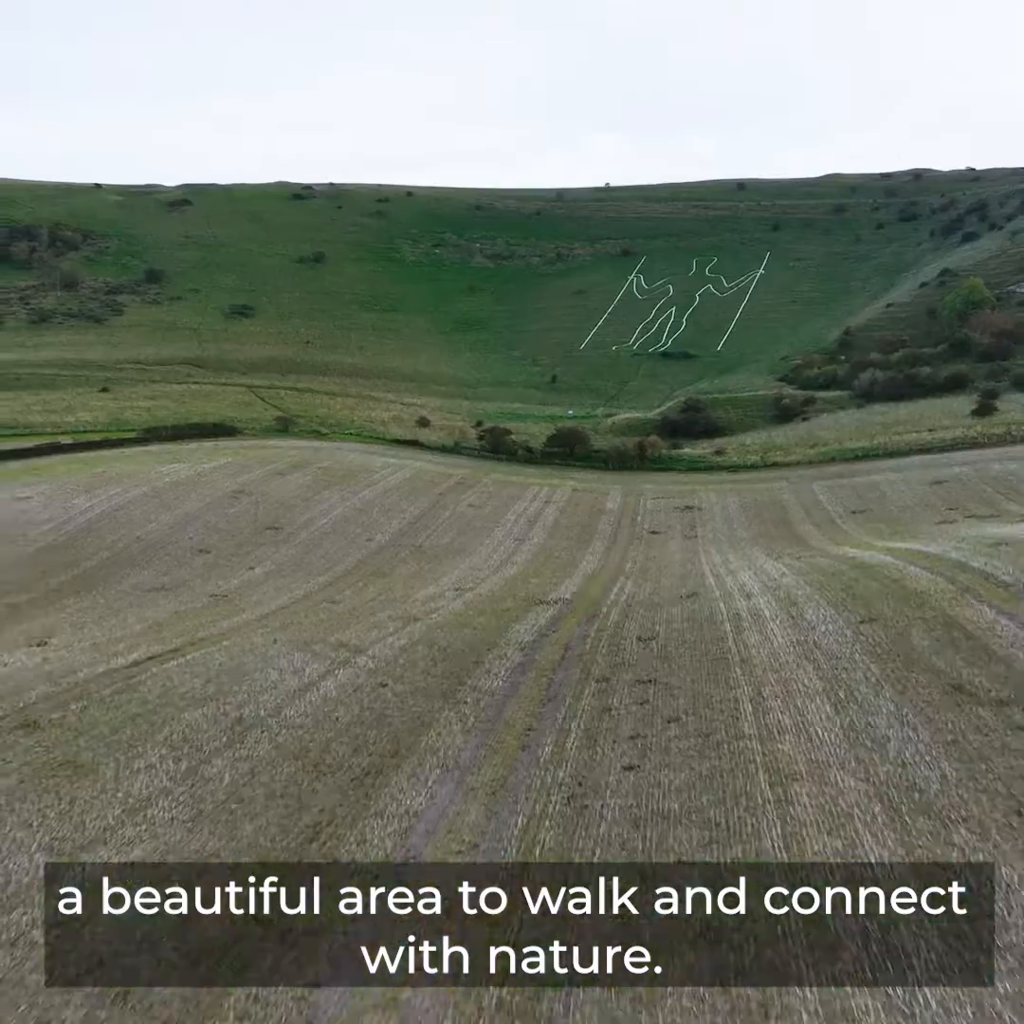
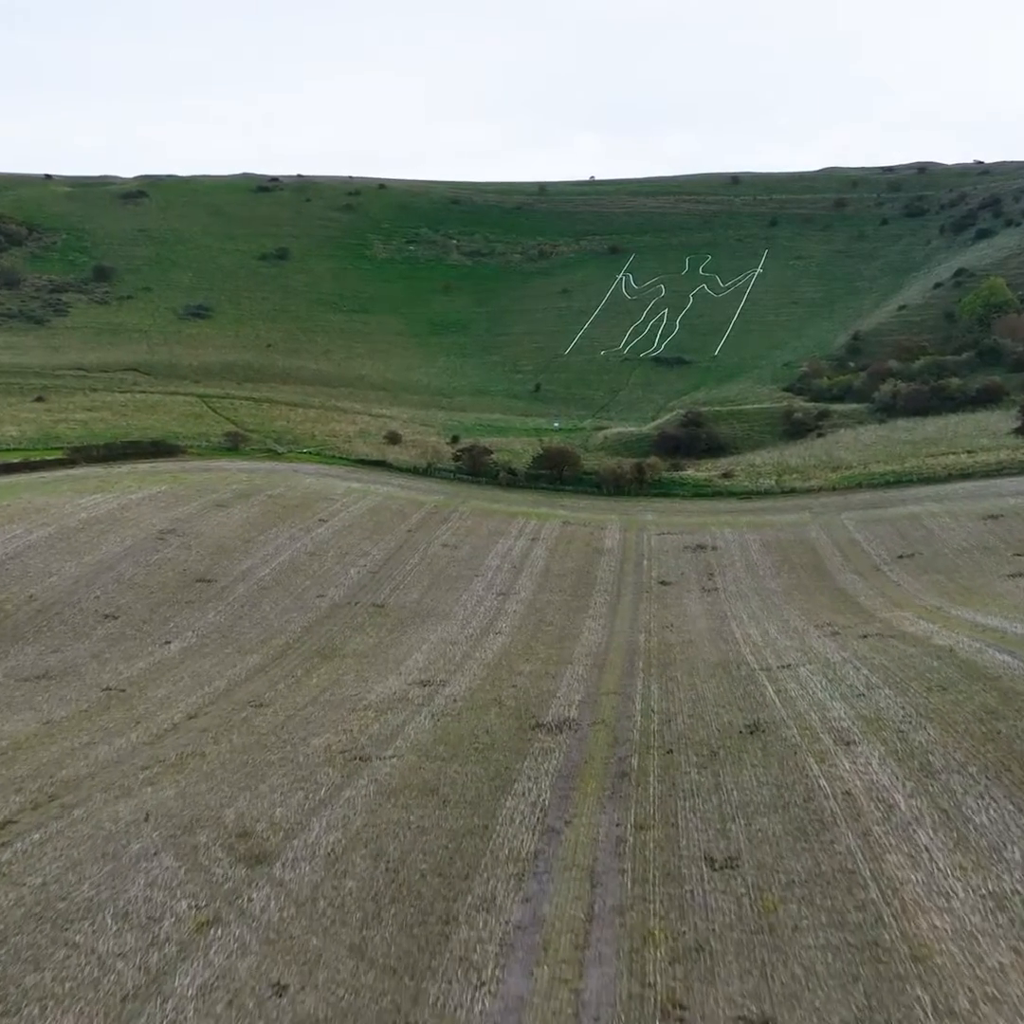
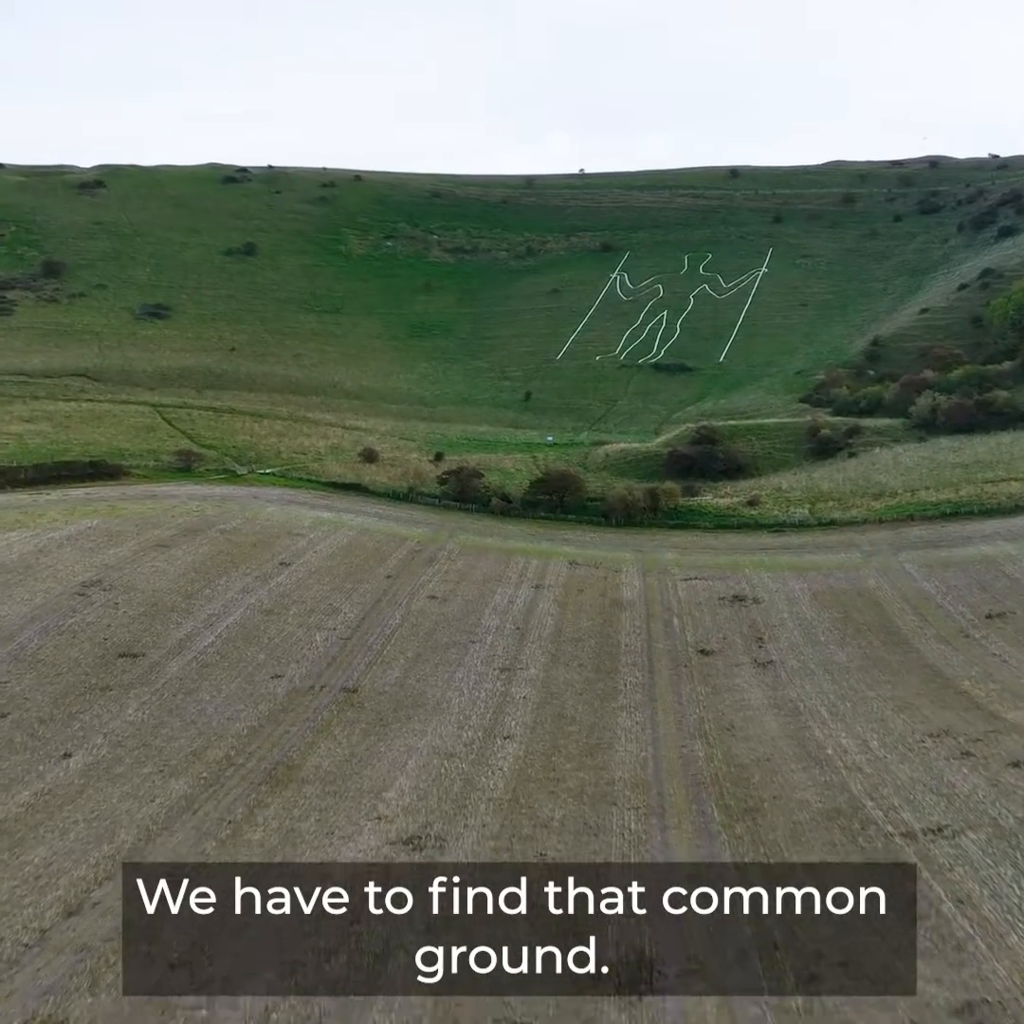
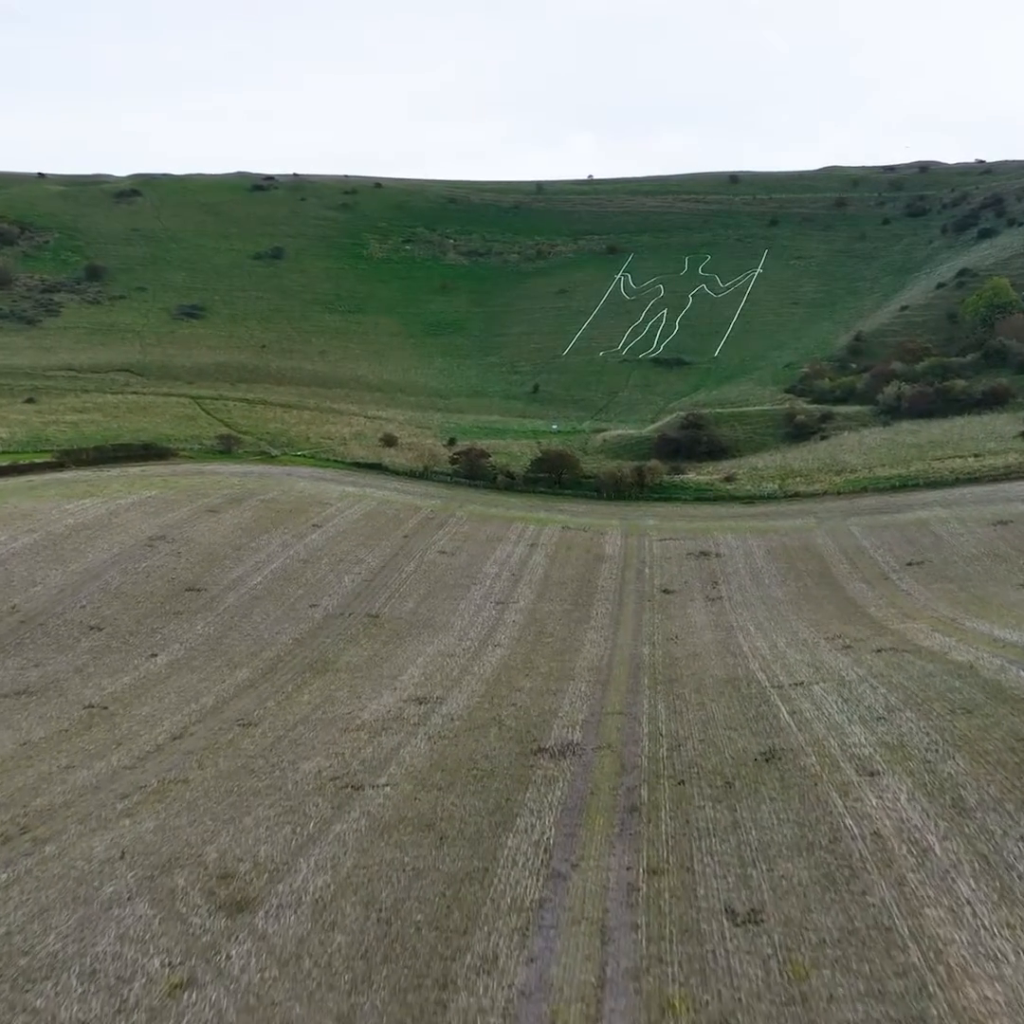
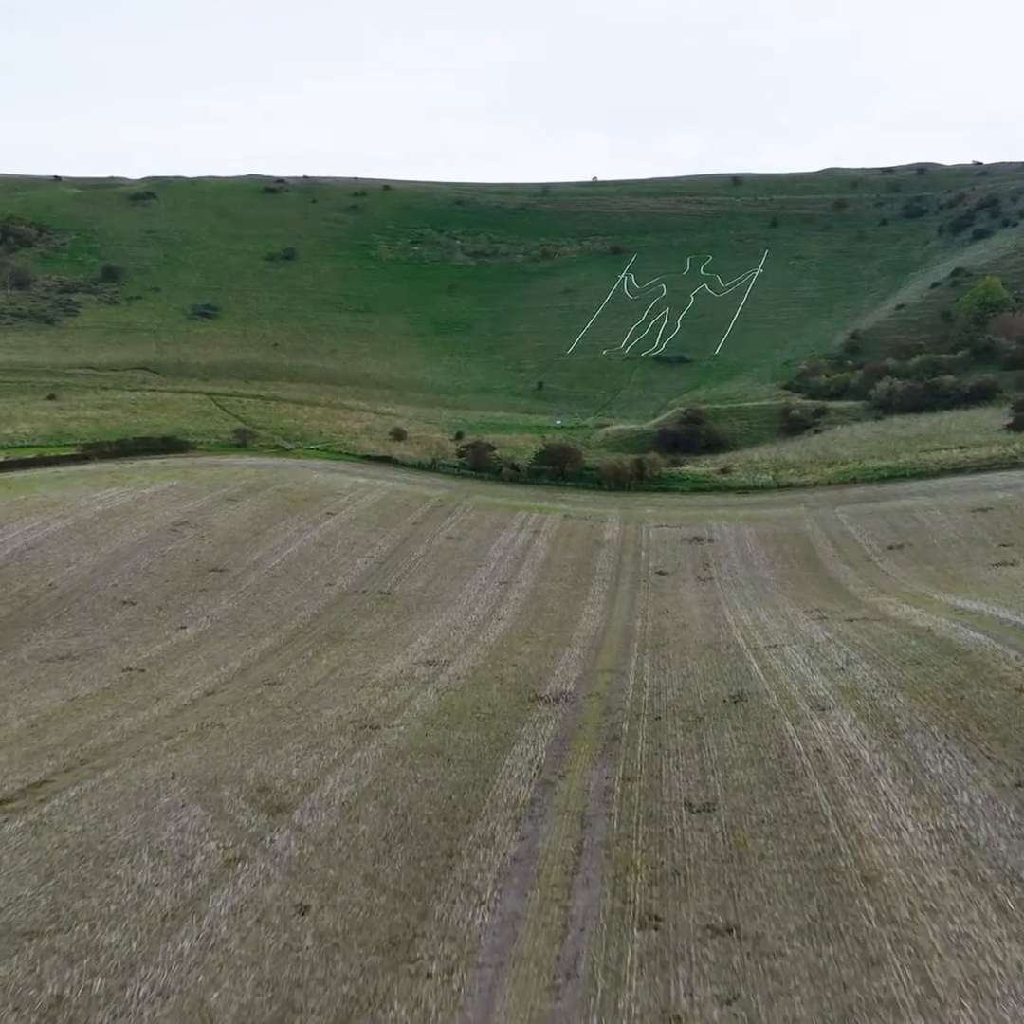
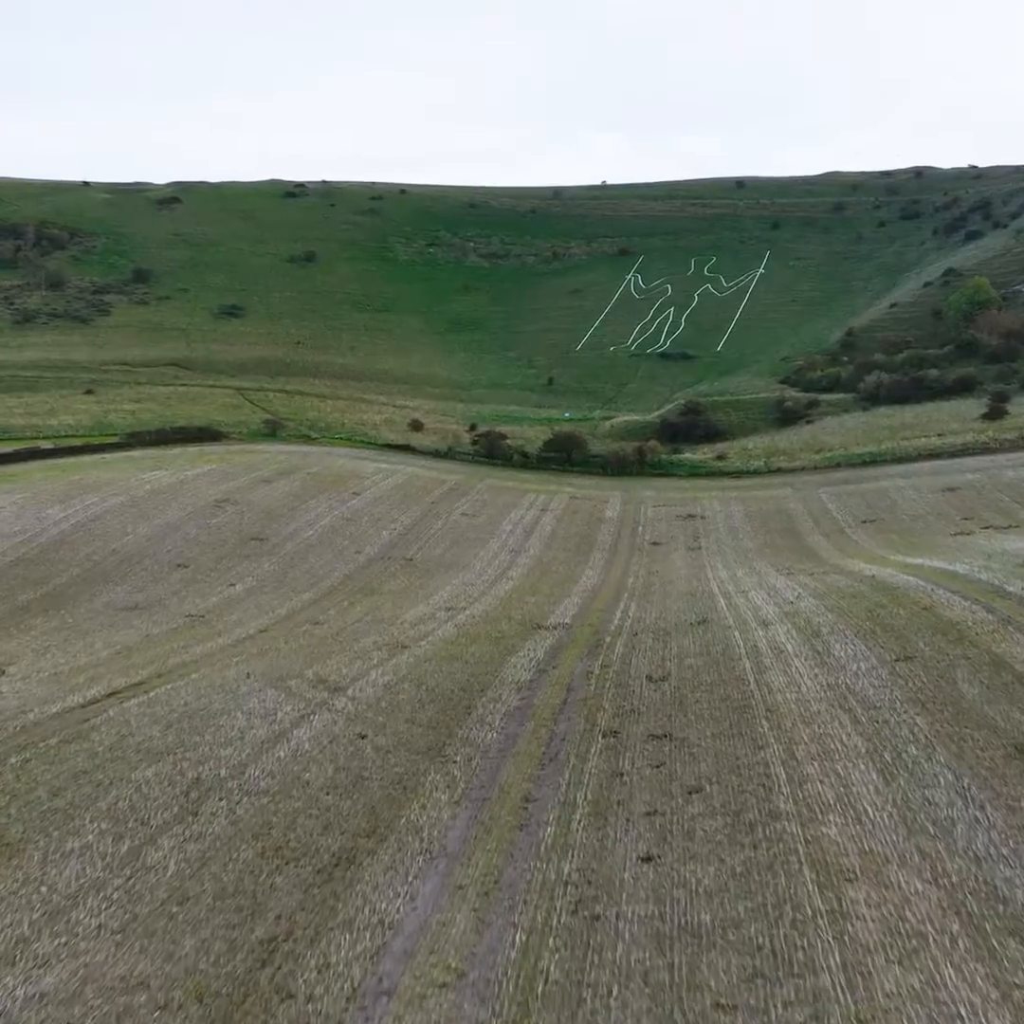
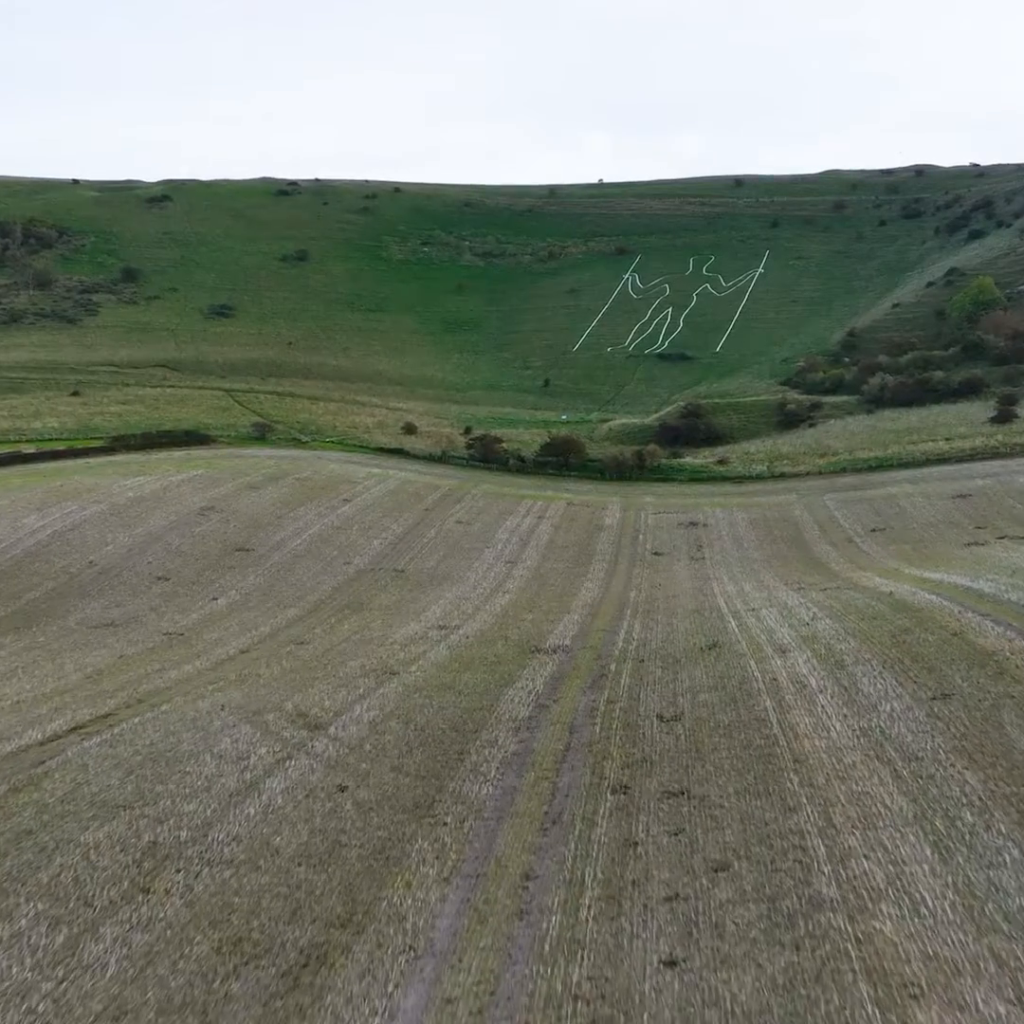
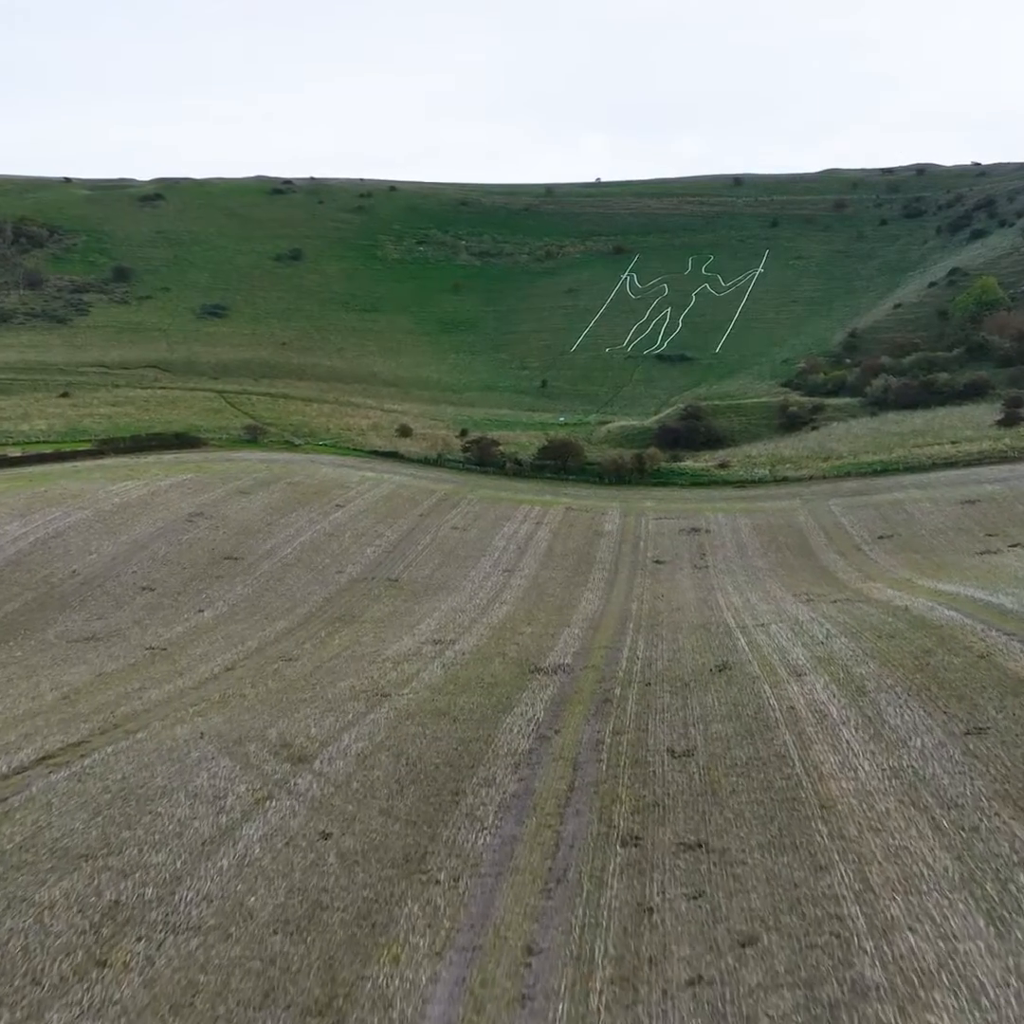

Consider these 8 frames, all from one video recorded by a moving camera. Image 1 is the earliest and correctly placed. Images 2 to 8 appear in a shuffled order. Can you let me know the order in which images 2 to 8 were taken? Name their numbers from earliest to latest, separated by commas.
6, 7, 8, 5, 2, 4, 3
